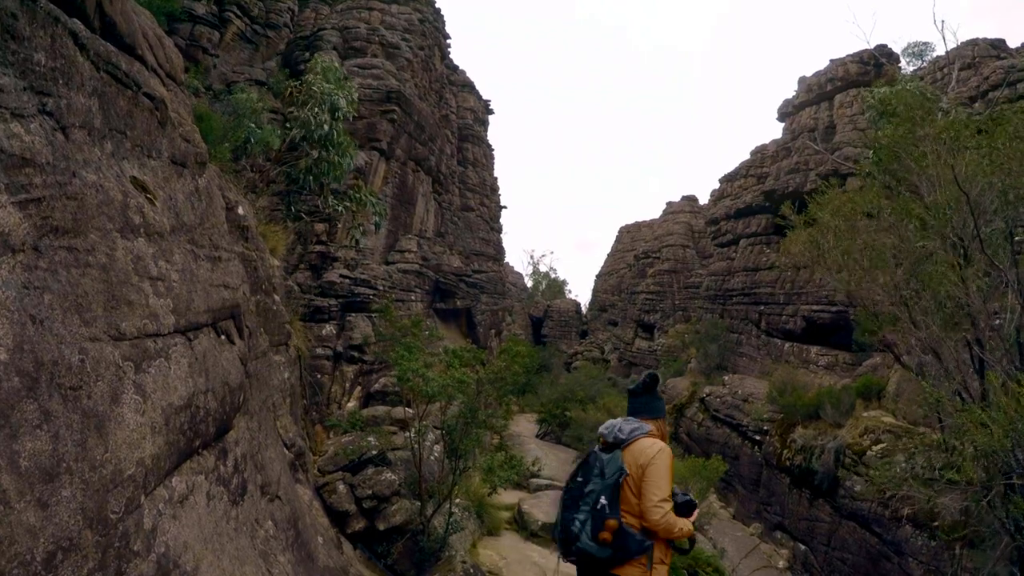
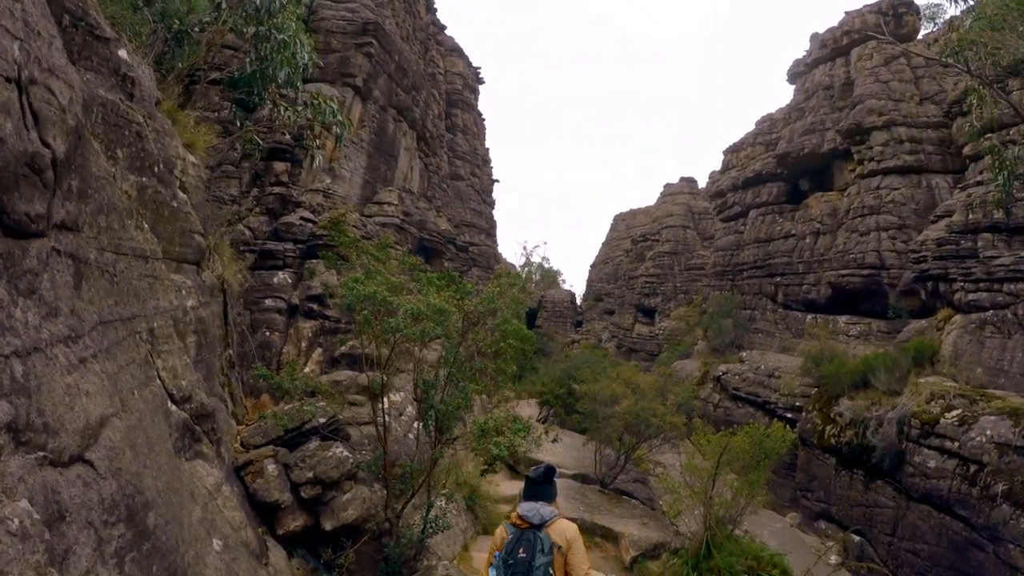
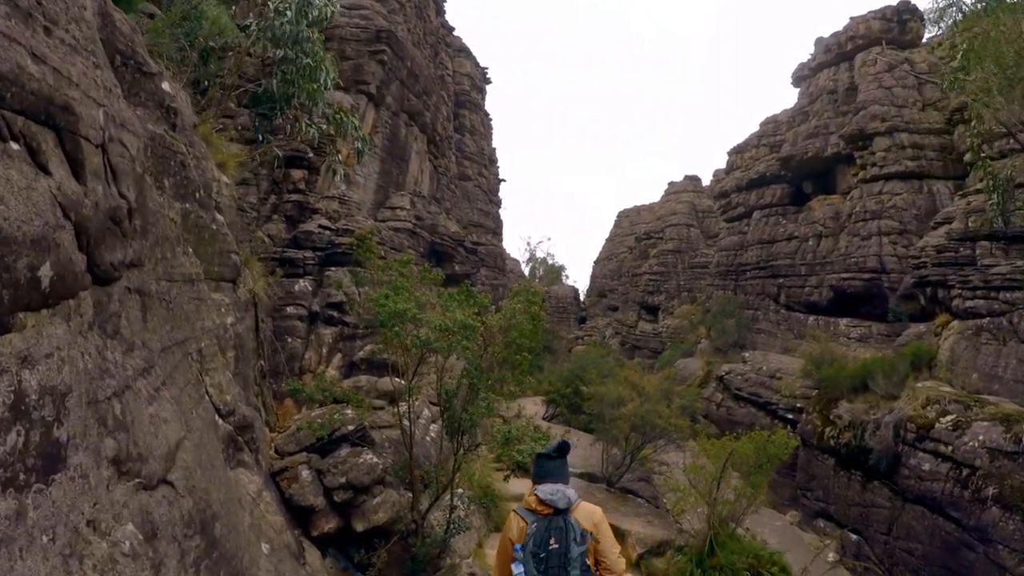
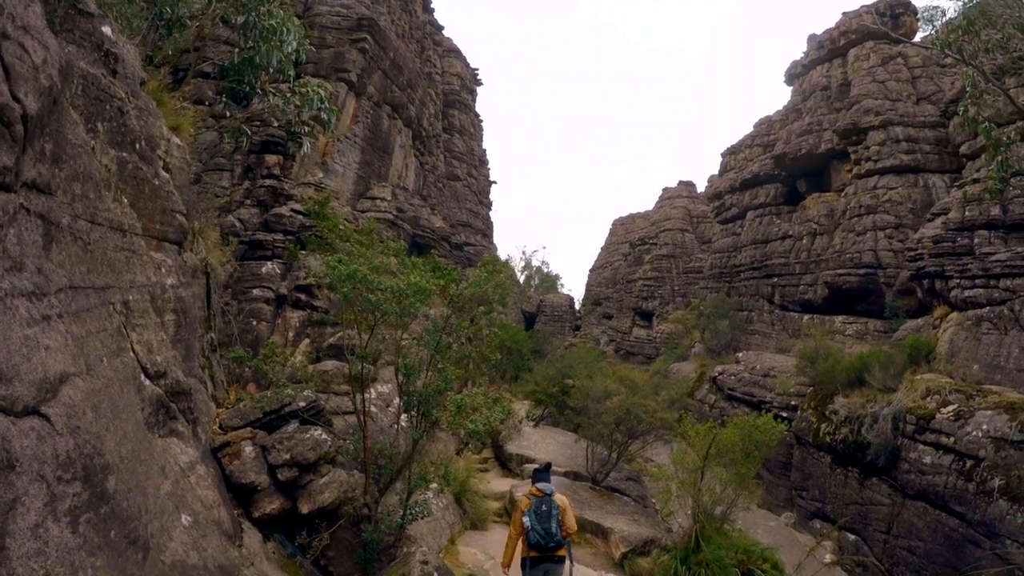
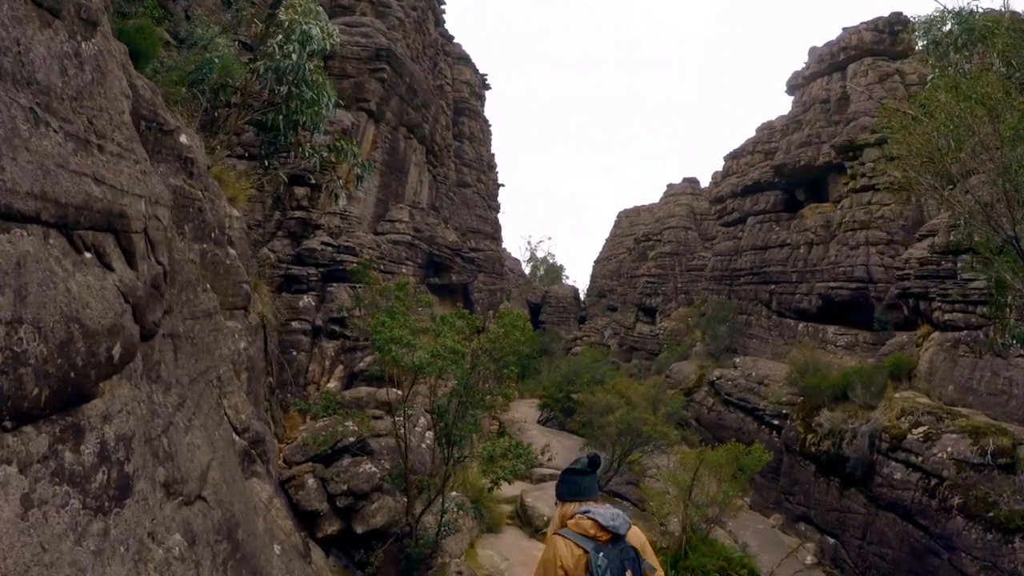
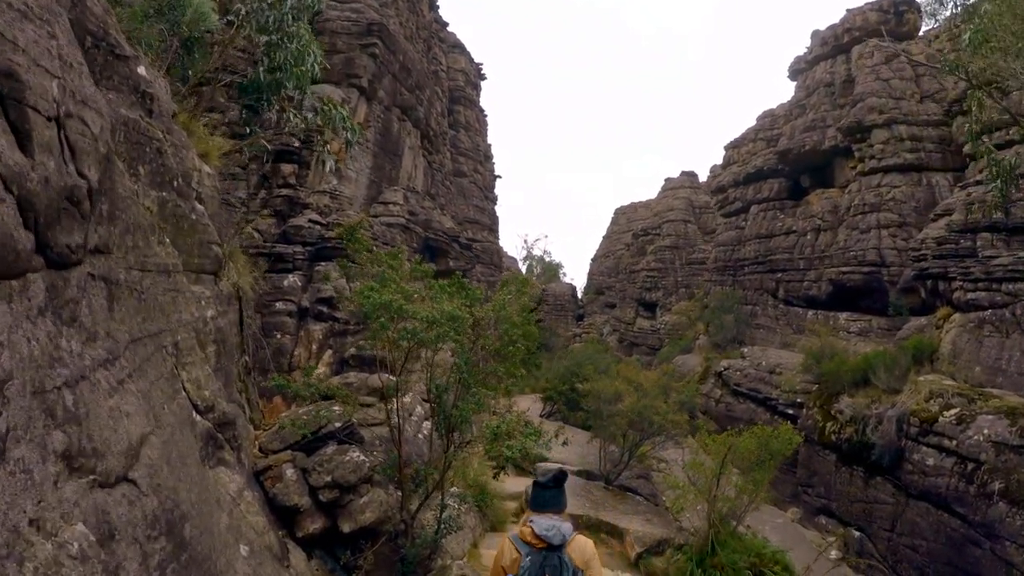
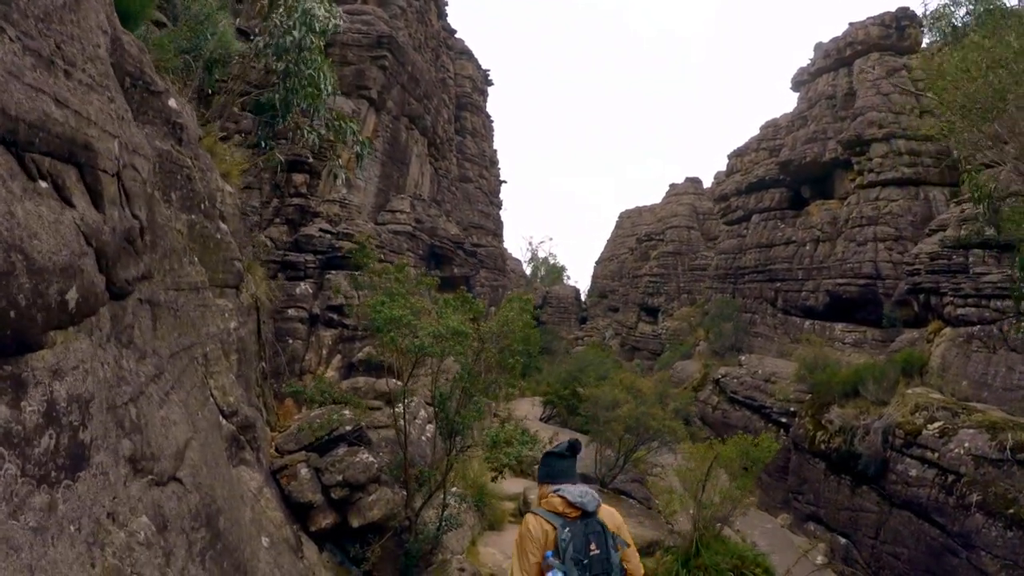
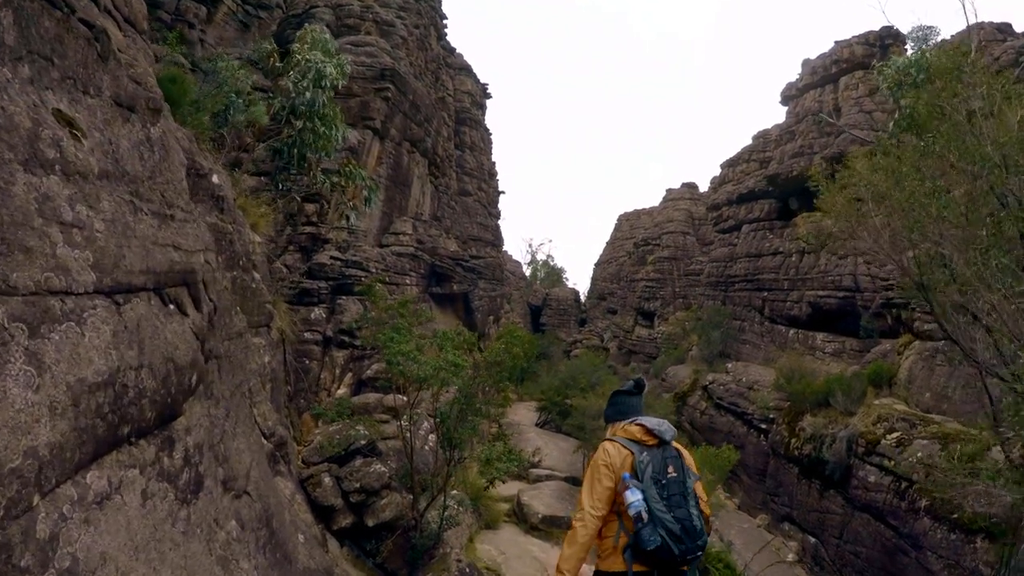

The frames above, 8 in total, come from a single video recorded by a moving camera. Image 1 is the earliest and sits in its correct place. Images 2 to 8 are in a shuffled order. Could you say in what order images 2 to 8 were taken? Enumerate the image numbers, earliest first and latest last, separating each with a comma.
8, 5, 7, 3, 6, 2, 4
